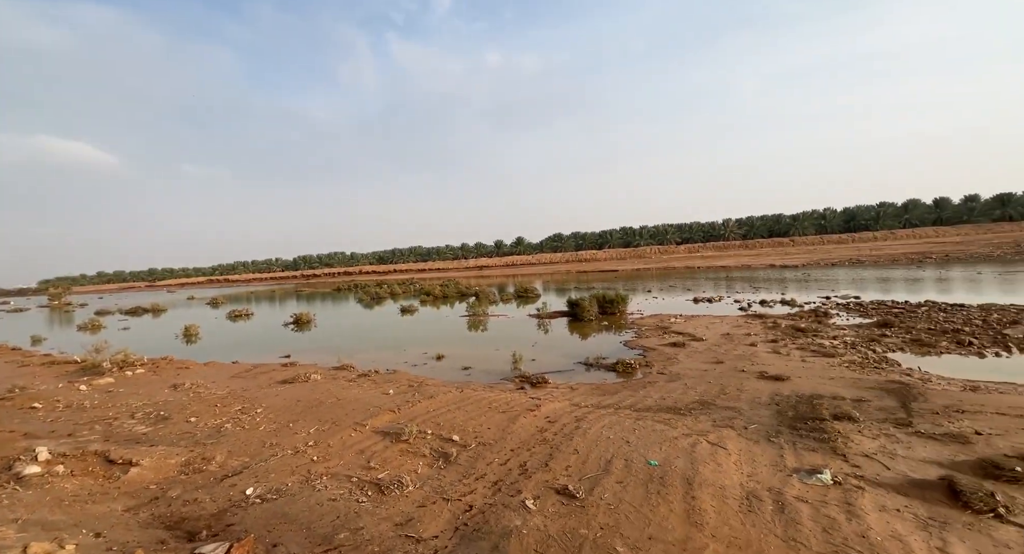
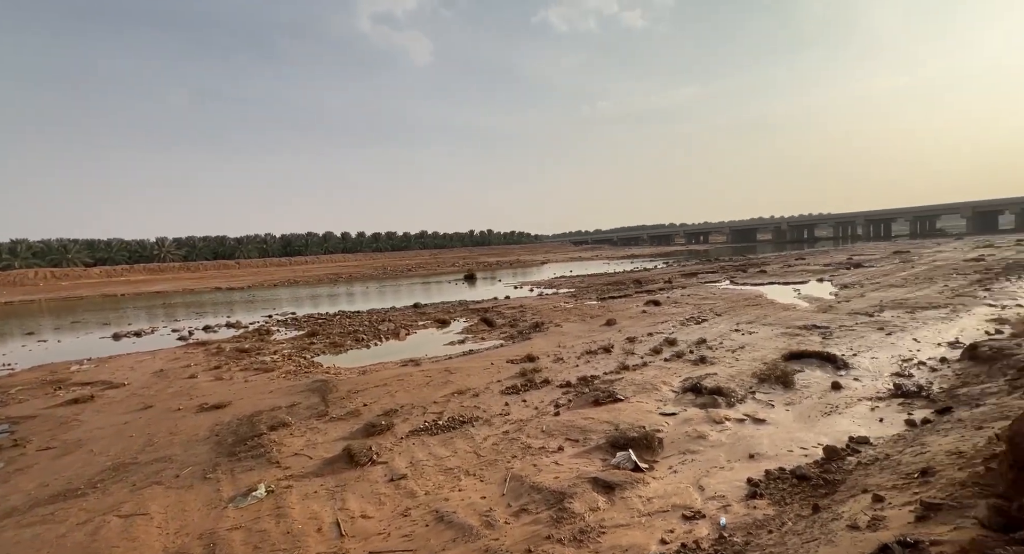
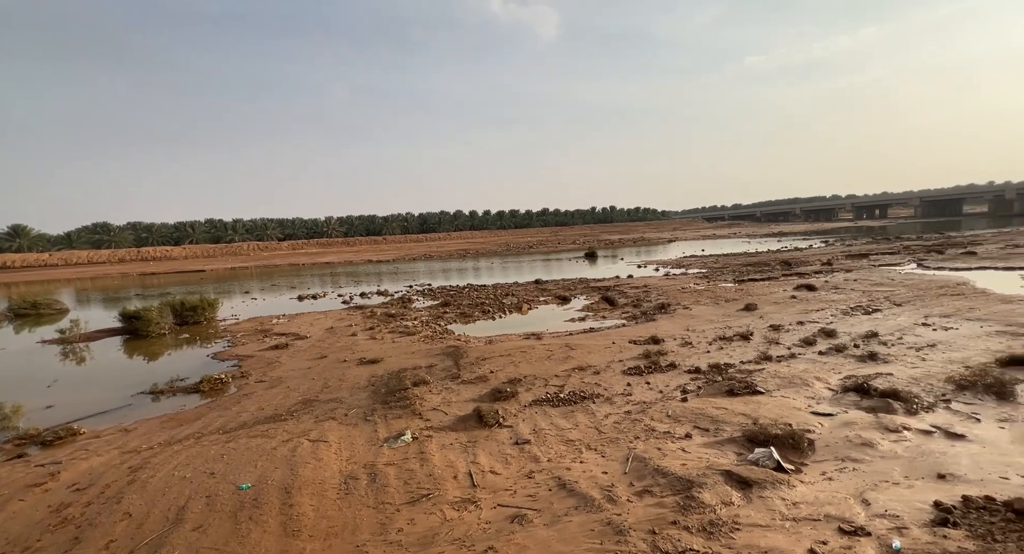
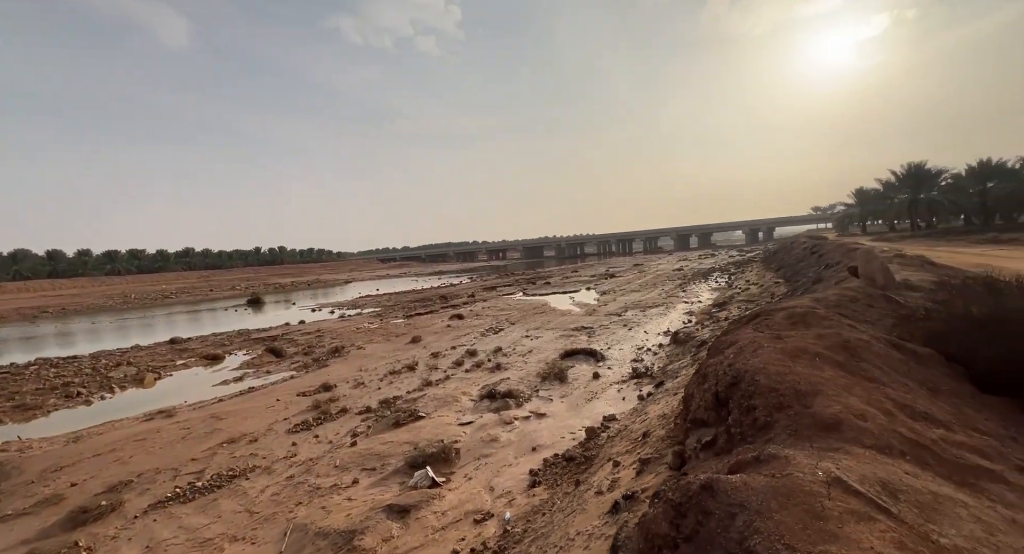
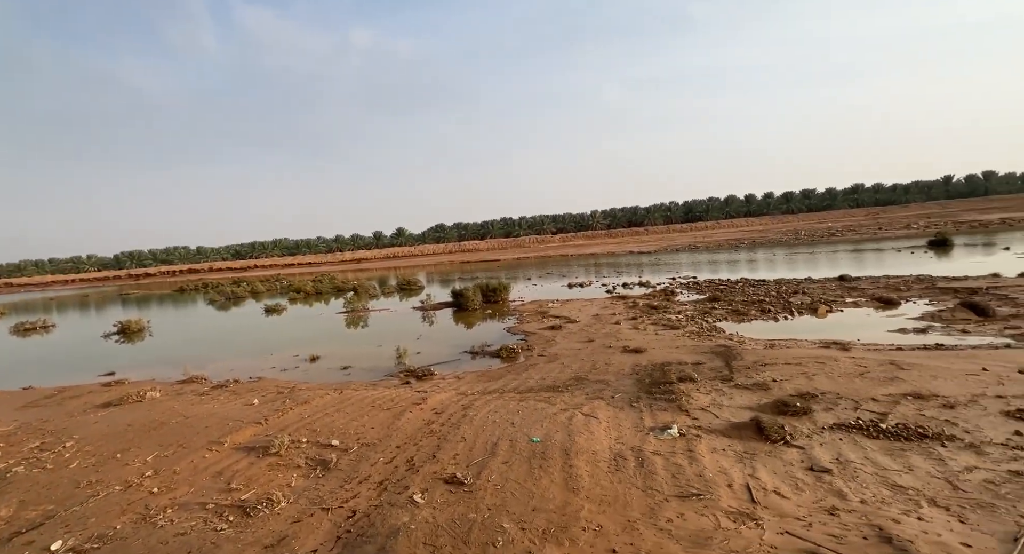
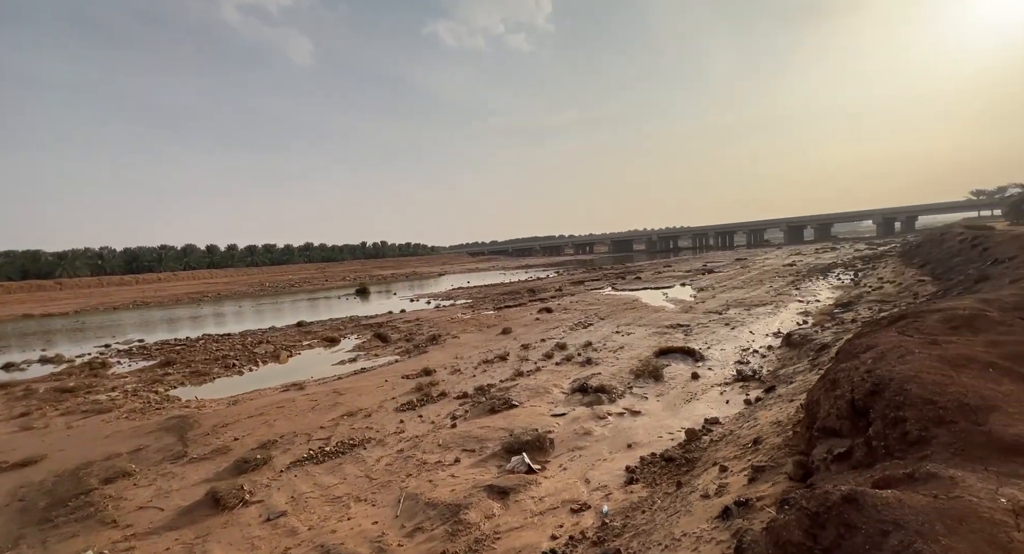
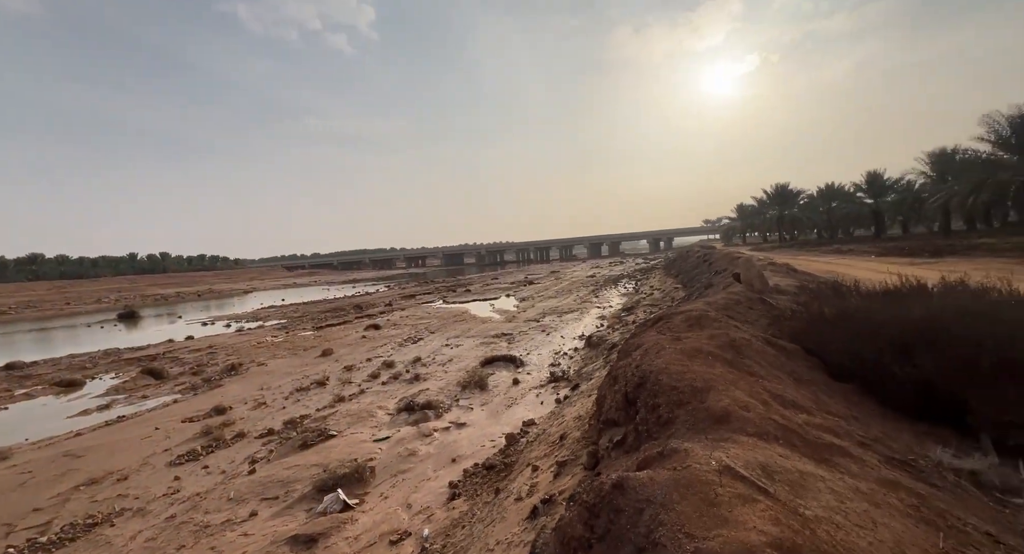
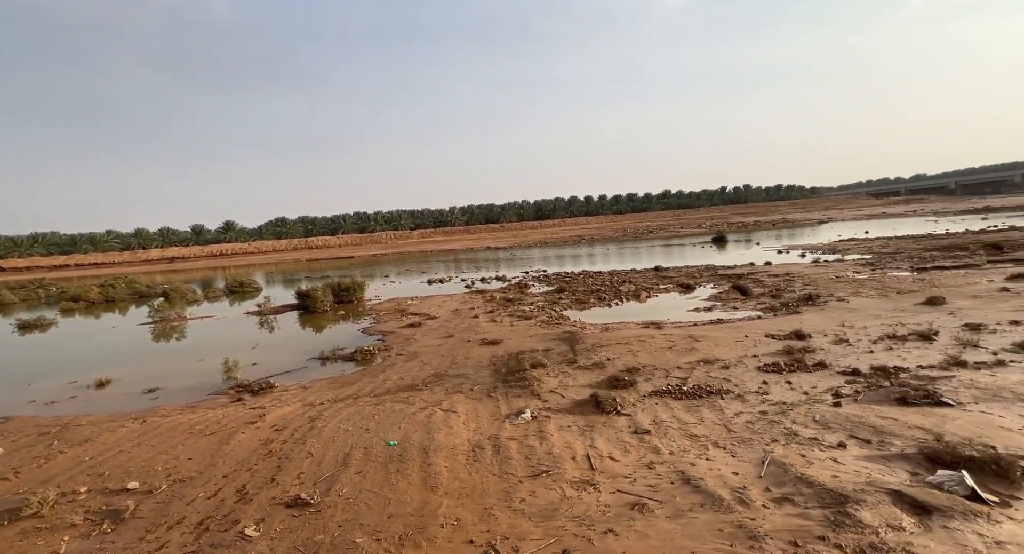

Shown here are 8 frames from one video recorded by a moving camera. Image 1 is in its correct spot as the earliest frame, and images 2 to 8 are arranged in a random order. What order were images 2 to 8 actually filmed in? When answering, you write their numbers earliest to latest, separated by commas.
5, 8, 3, 2, 6, 4, 7
